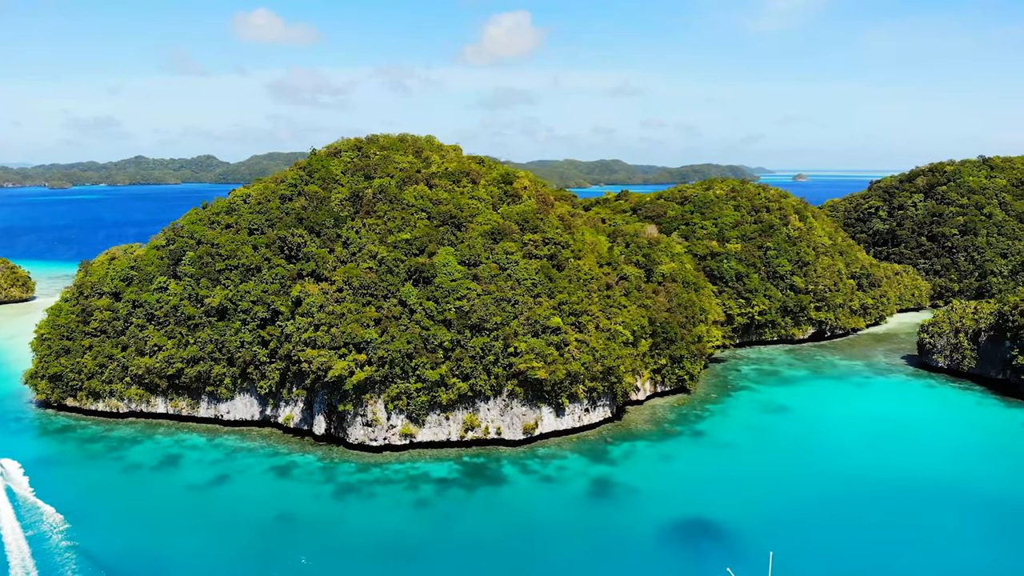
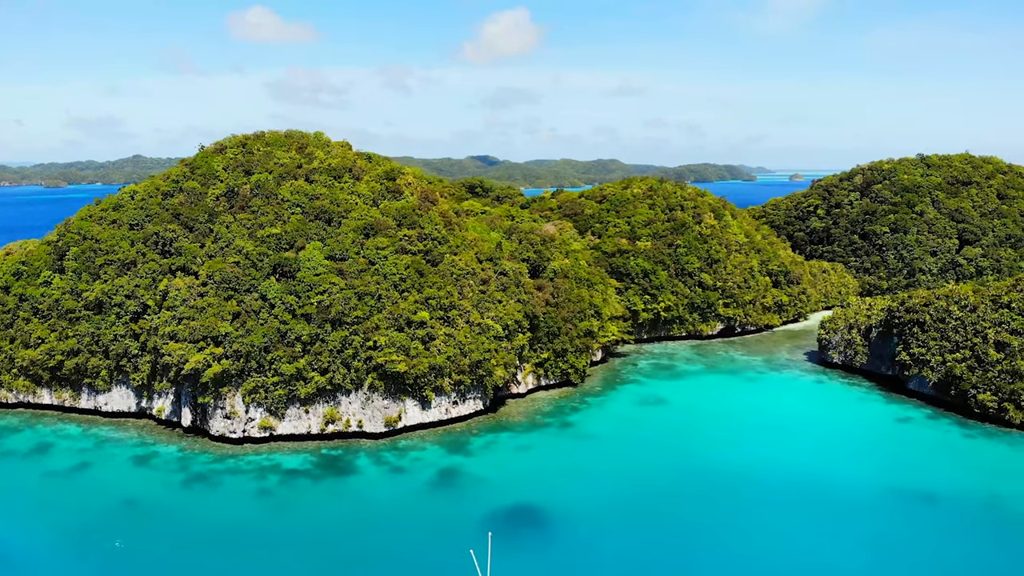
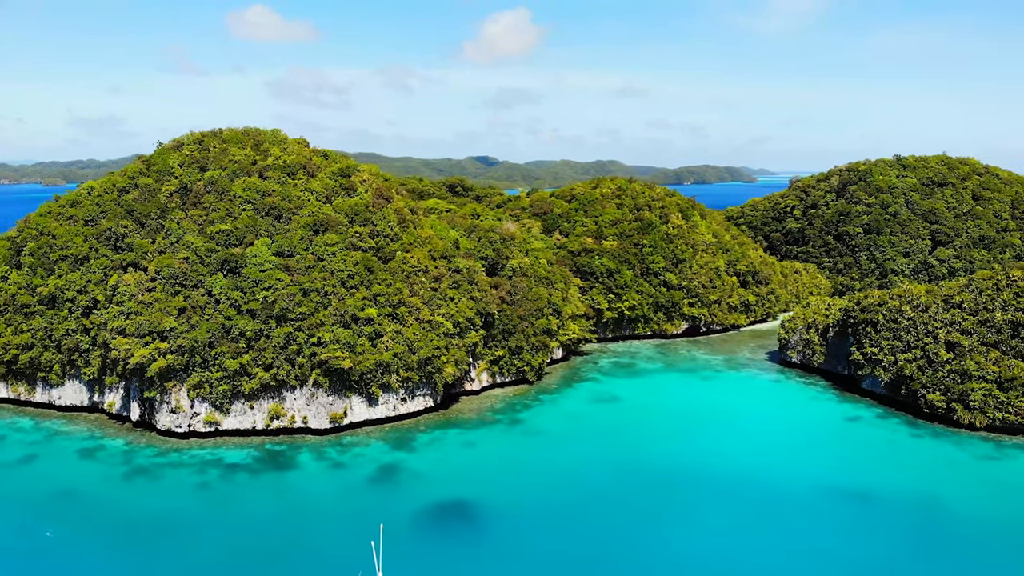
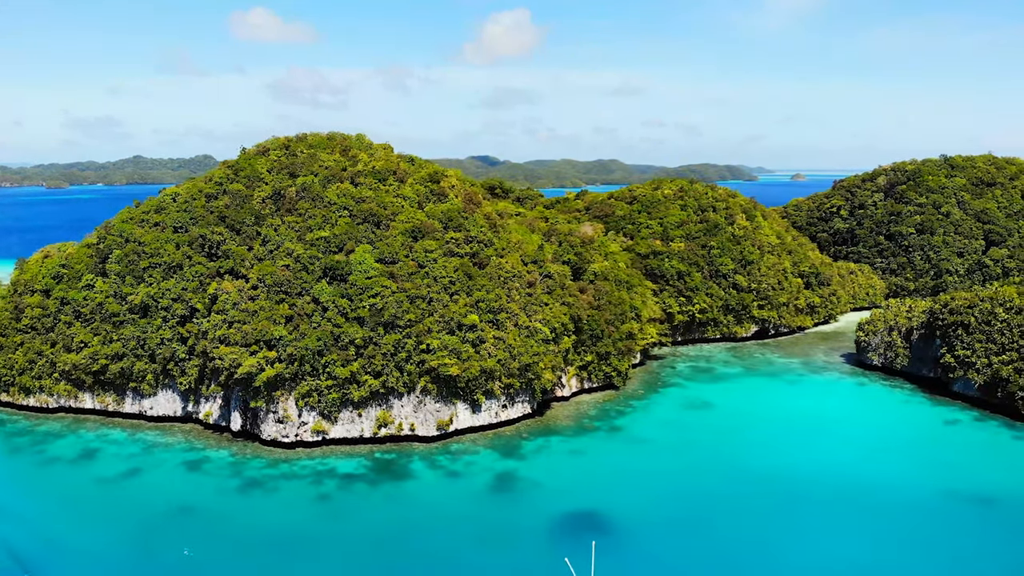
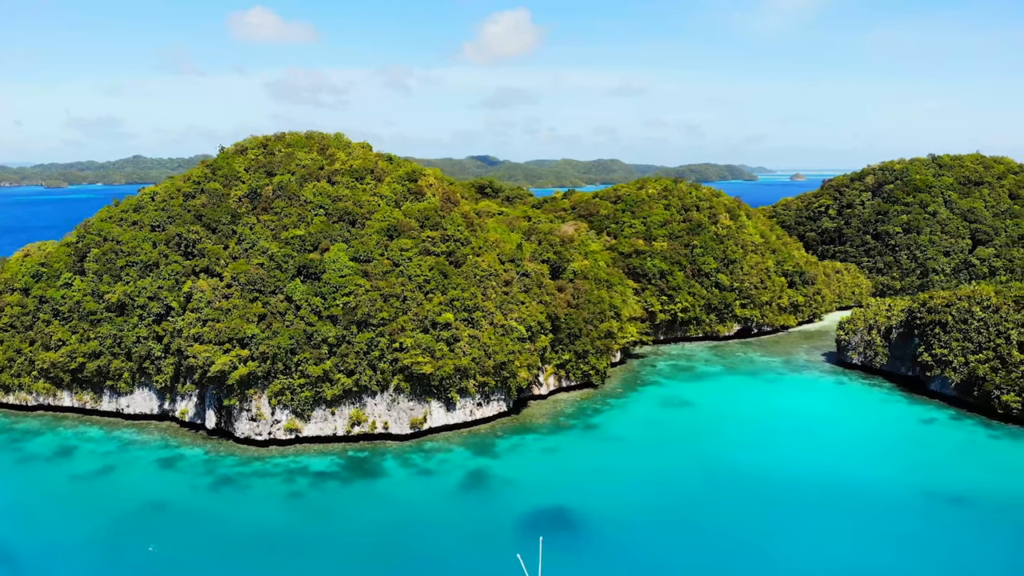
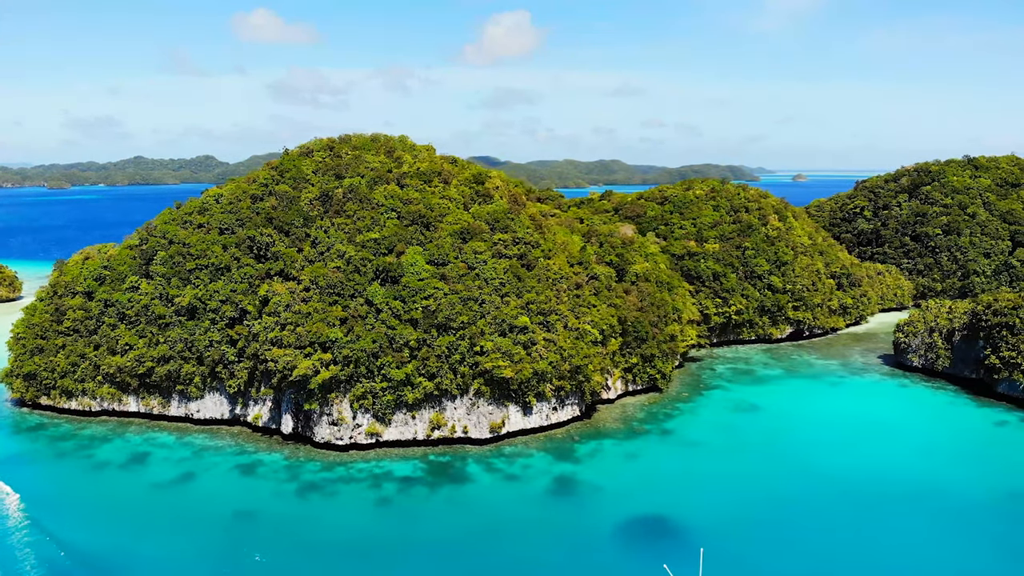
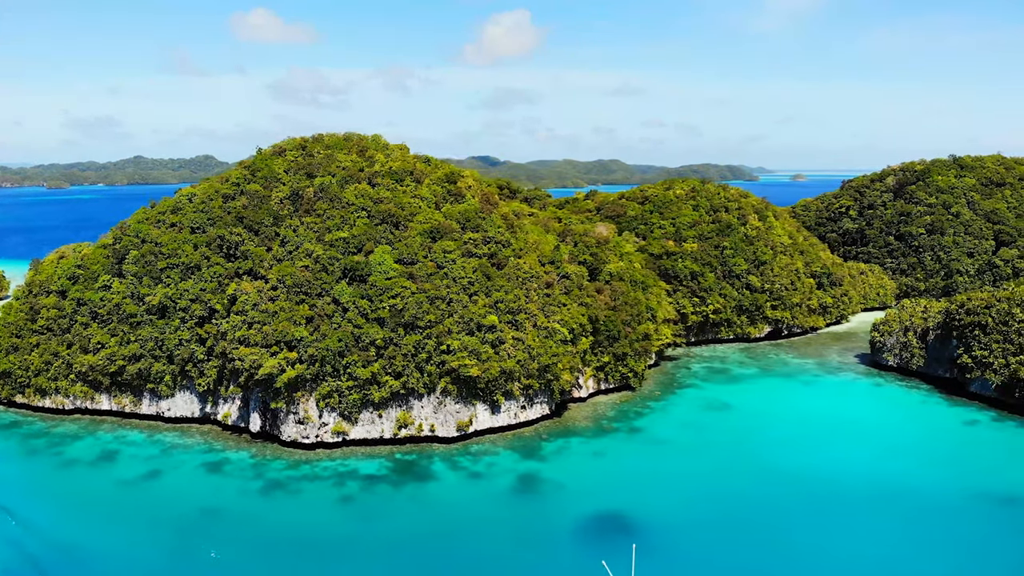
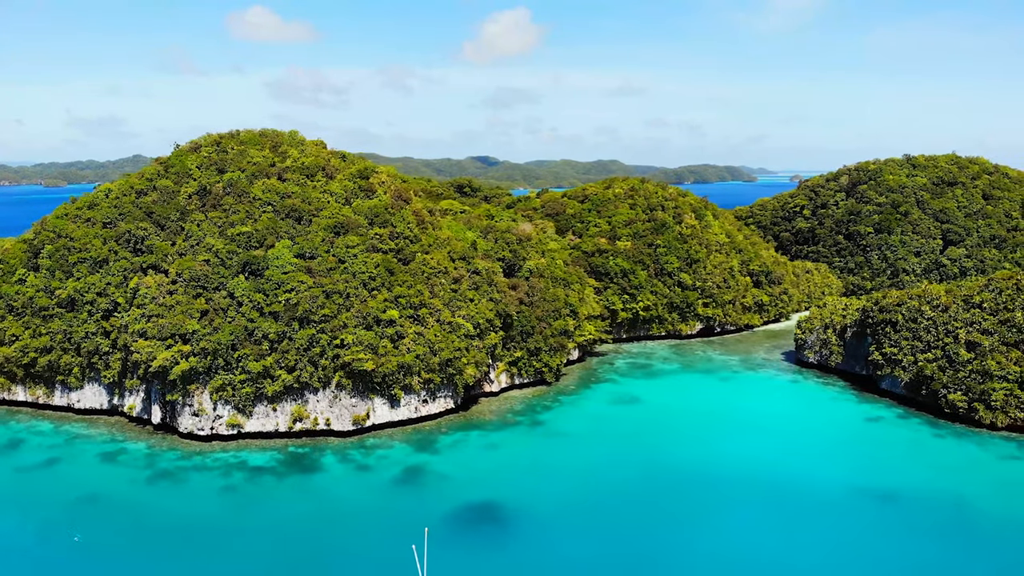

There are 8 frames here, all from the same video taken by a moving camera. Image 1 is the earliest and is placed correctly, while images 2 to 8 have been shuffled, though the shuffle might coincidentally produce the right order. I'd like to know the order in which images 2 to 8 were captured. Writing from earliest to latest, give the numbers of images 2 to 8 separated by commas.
6, 7, 4, 5, 2, 8, 3
